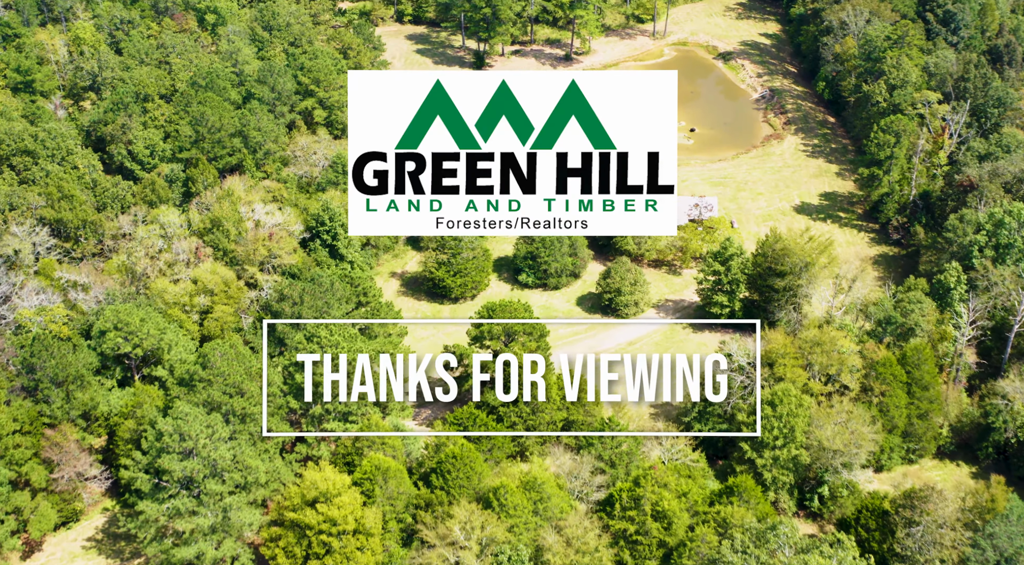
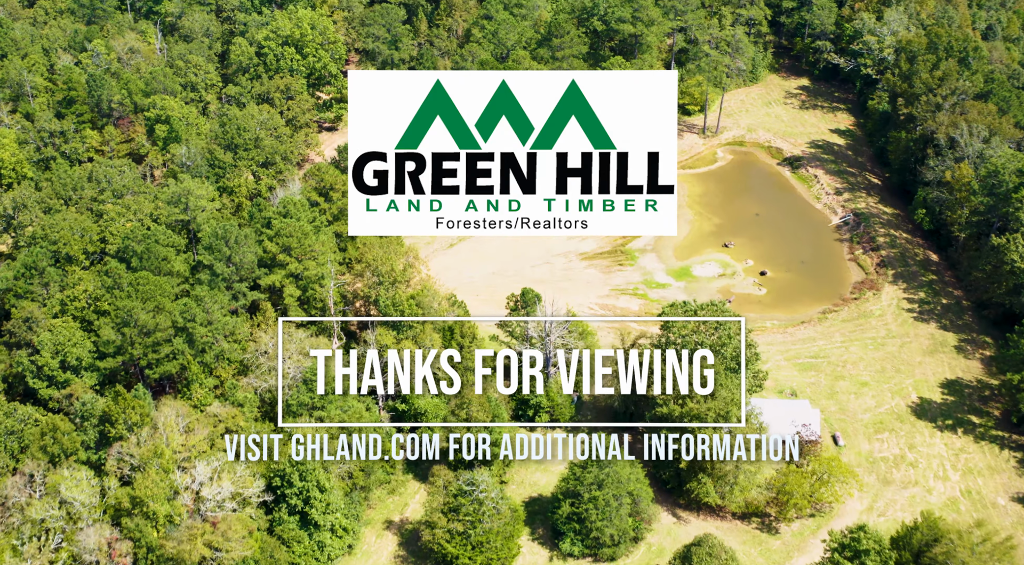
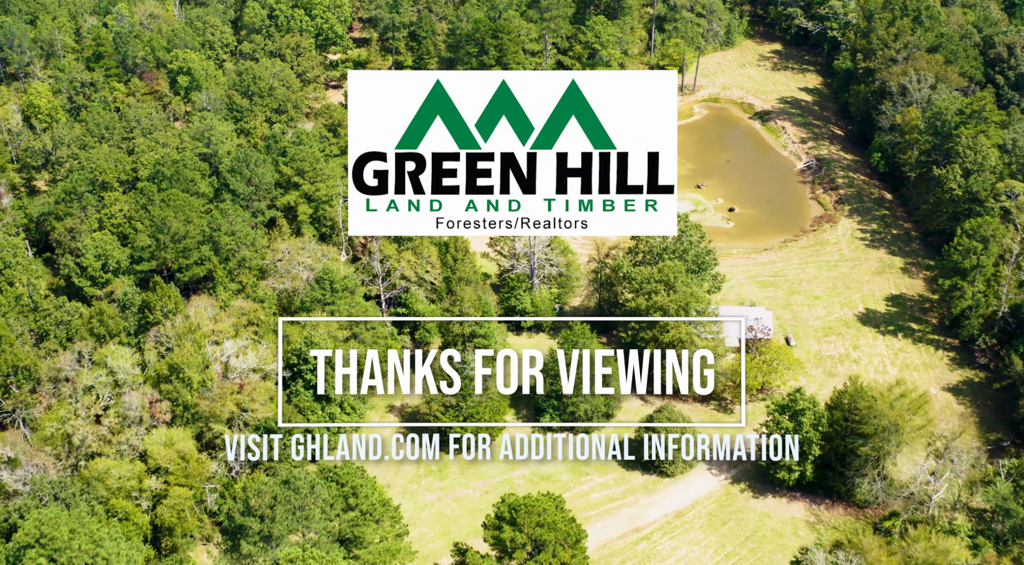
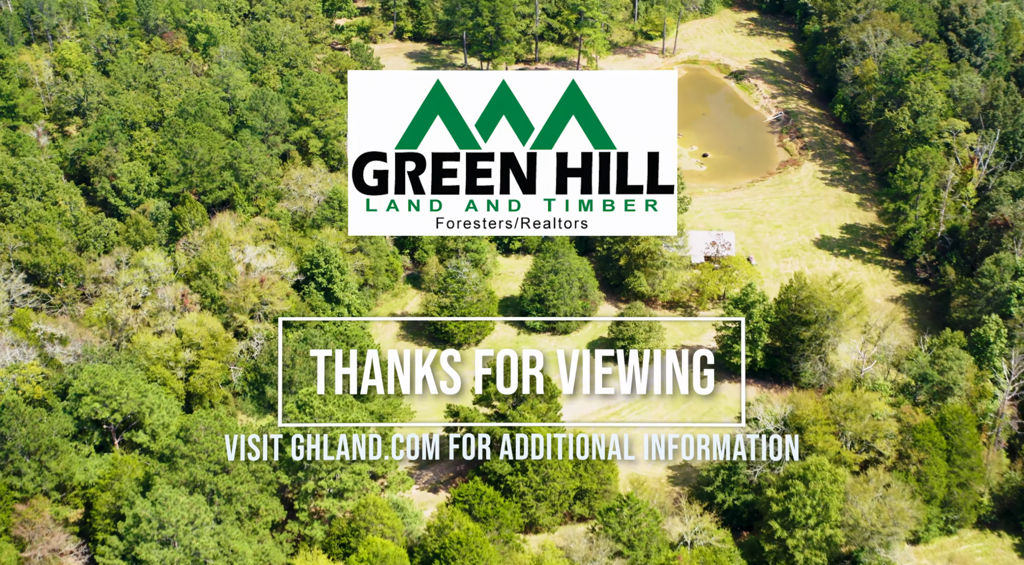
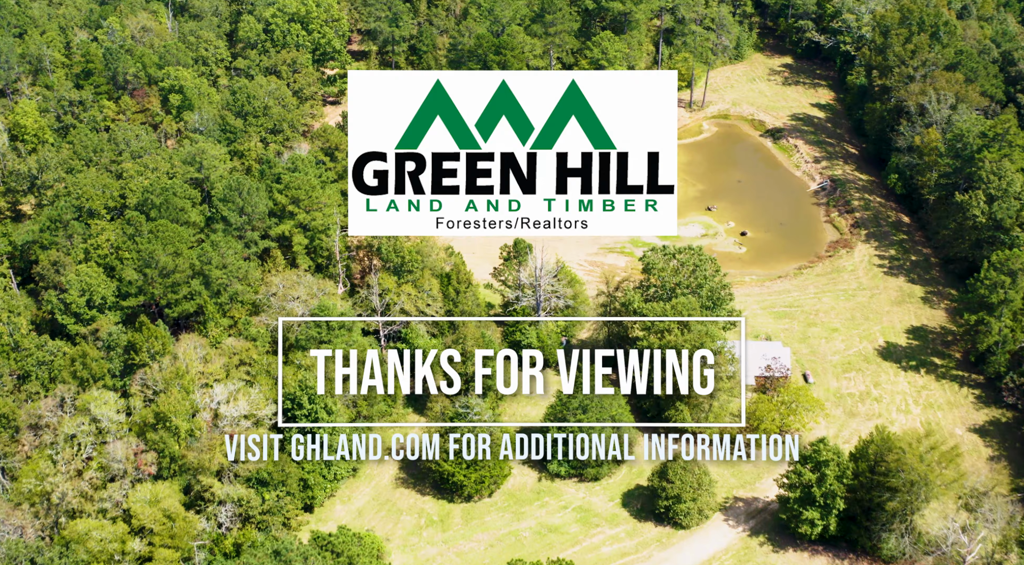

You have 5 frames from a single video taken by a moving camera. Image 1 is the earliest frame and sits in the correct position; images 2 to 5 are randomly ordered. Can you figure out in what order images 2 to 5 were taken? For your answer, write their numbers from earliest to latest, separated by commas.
4, 3, 5, 2
